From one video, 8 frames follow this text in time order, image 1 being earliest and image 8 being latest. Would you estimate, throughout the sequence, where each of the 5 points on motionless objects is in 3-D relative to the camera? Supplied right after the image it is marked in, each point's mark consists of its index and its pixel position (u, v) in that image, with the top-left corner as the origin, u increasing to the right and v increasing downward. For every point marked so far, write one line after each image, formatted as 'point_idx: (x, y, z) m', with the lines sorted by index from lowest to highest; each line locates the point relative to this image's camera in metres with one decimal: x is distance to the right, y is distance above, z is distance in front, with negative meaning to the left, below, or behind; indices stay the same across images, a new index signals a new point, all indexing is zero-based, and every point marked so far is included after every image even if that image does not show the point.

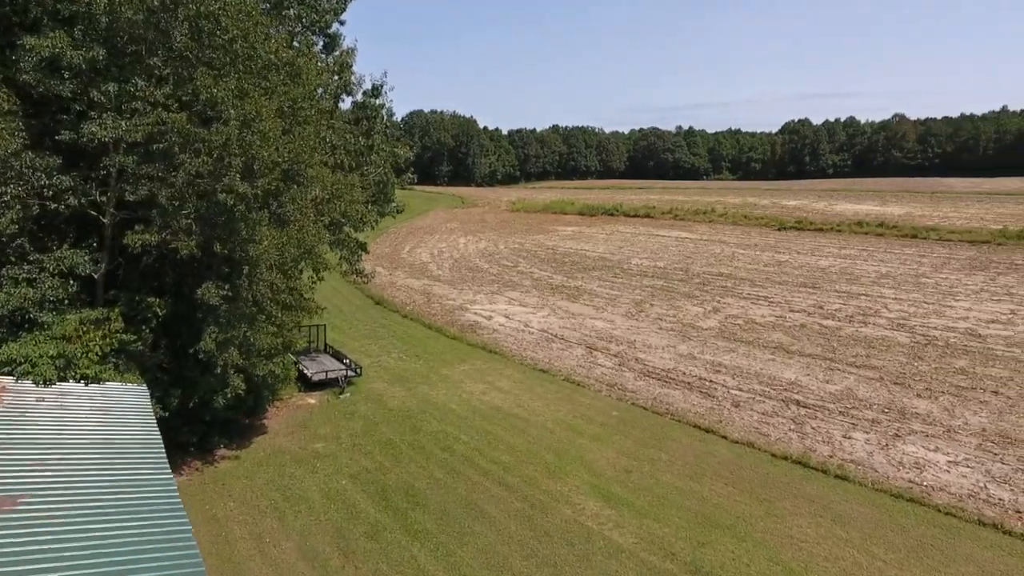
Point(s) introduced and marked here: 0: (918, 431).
0: (+7.0, -2.5, +10.8) m
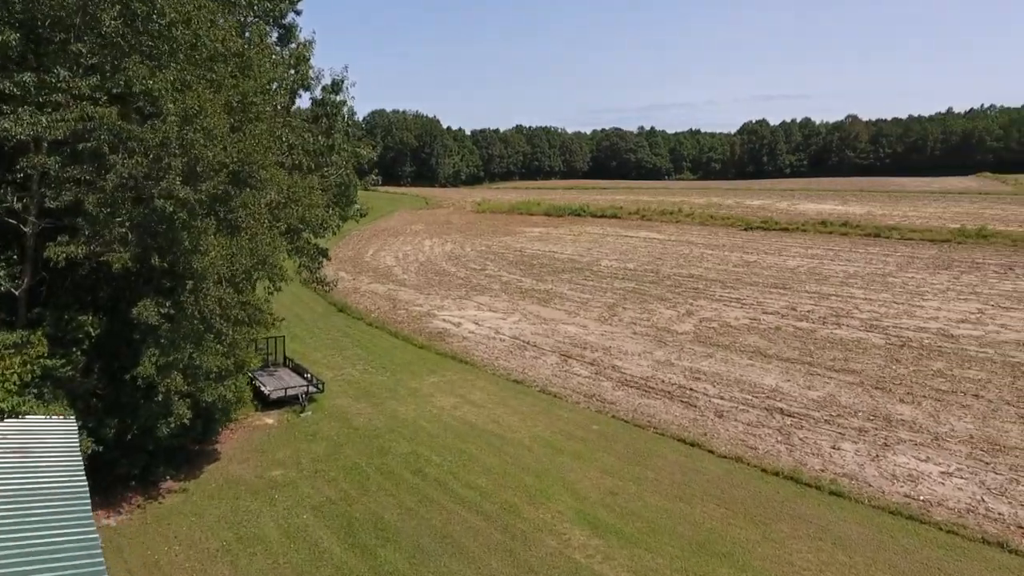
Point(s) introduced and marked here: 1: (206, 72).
0: (+6.6, -2.5, +10.5) m
1: (-4.0, +2.8, +8.2) m
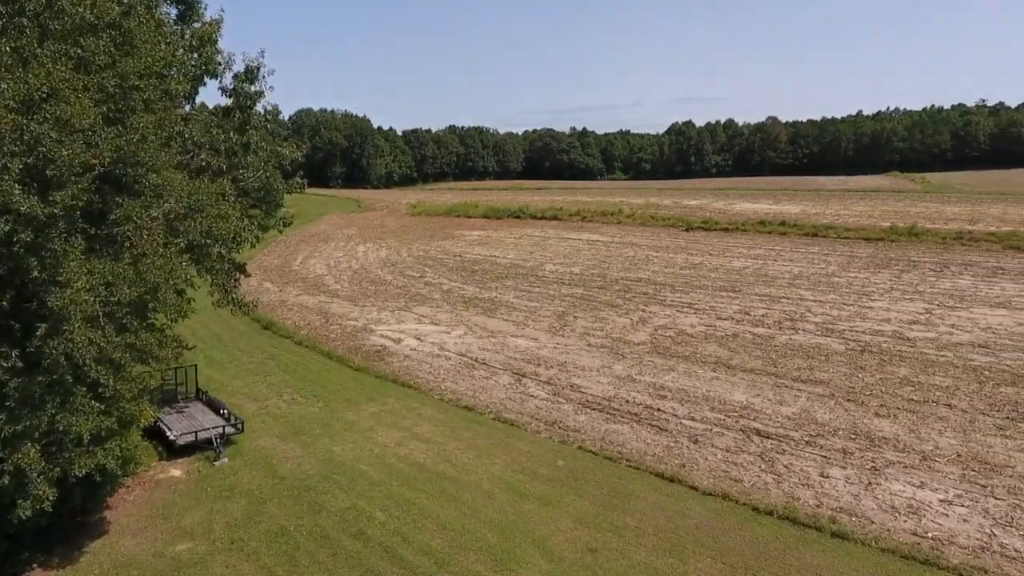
0: (+6.0, -2.7, +9.7) m
1: (-4.5, +2.4, +6.3) m
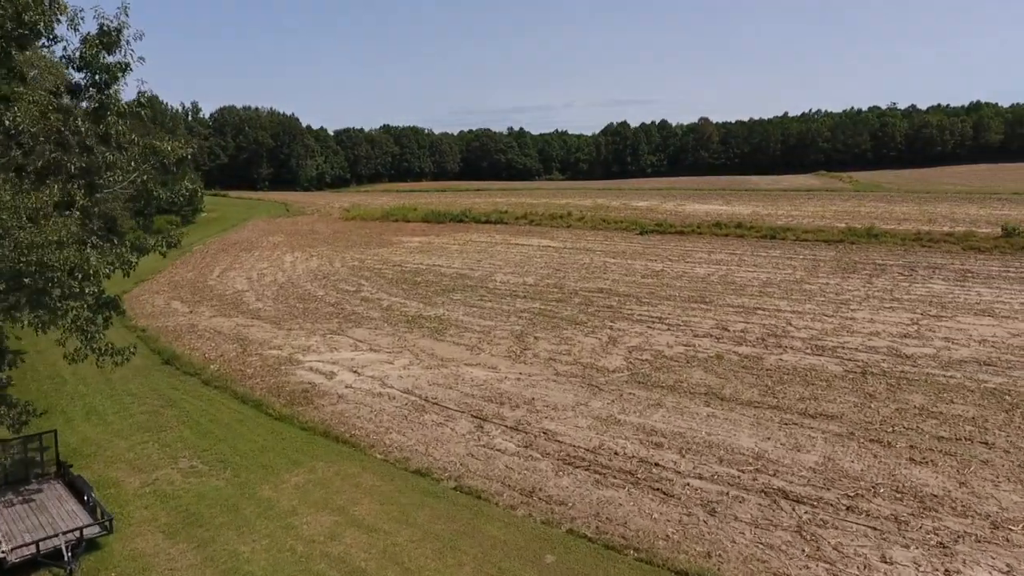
0: (+5.6, -3.1, +7.8) m
1: (-4.5, +1.8, +3.4) m
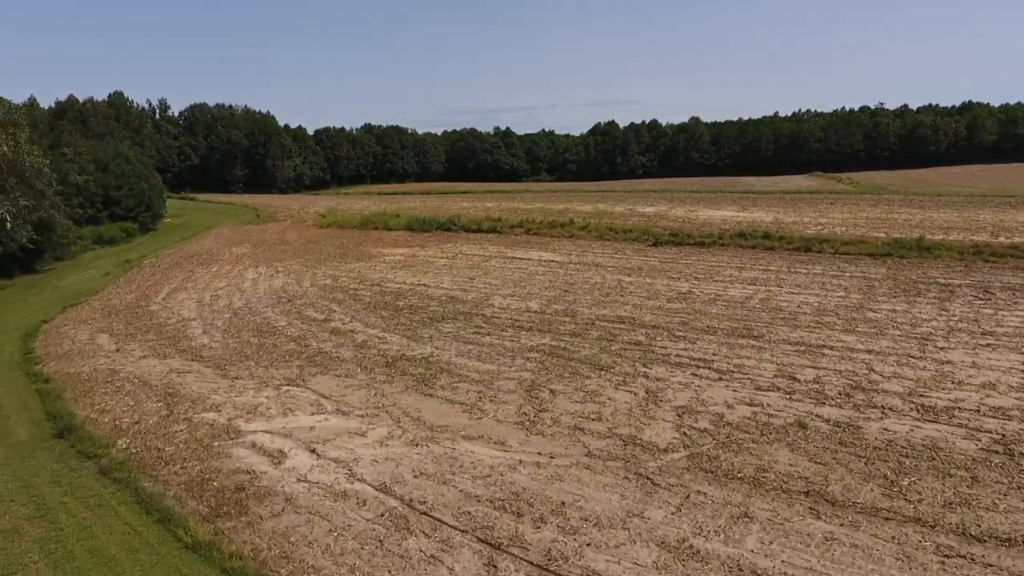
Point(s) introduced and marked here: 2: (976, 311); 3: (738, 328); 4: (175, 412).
0: (+6.1, -3.9, +4.0) m
1: (-4.0, +1.0, -0.6) m
2: (+13.2, -0.7, +17.8) m
3: (+6.2, -1.1, +17.2) m
4: (-7.1, -2.6, +13.1) m
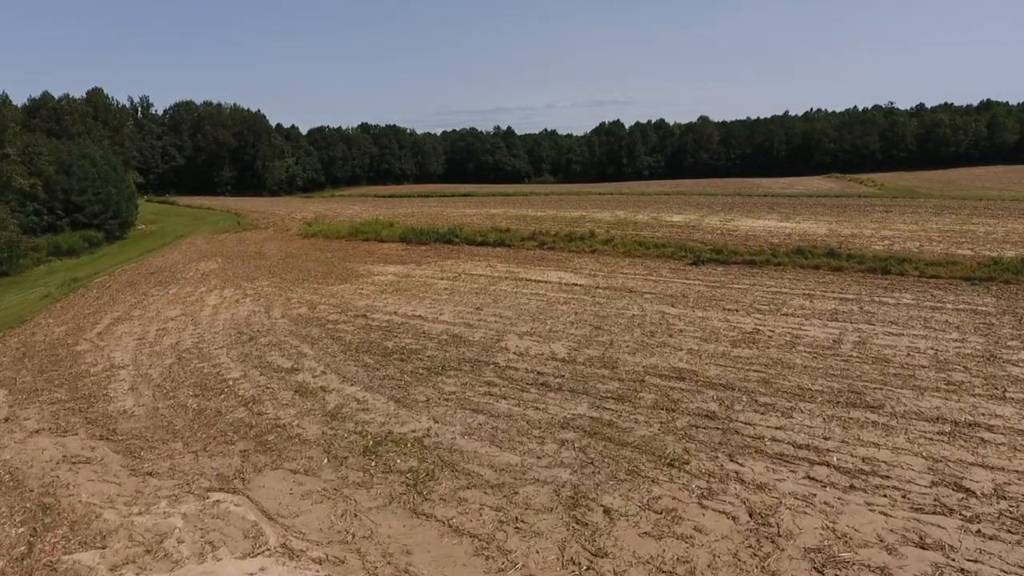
0: (+6.6, -4.9, -0.4) m
1: (-3.5, 0.0, -5.1) m
2: (+13.7, -1.7, +13.3) m
3: (+6.7, -2.1, +12.7) m
4: (-6.6, -3.6, +8.6) m
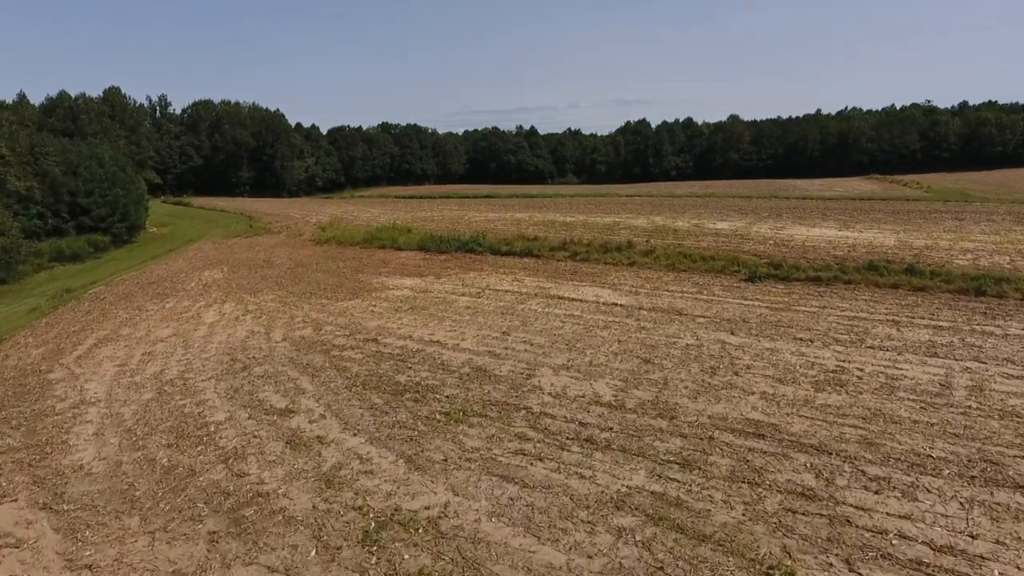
0: (+6.8, -5.5, -3.2) m
1: (-3.4, -0.6, -7.5) m
2: (+14.3, -2.4, +10.3) m
3: (+7.3, -2.8, +9.9) m
4: (-6.1, -4.1, +6.3) m
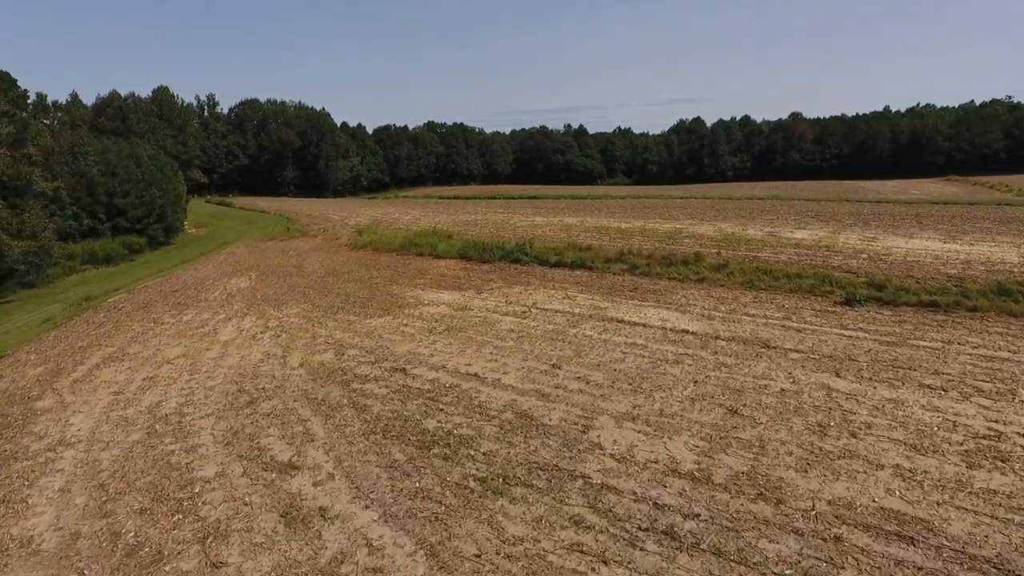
0: (+6.4, -6.2, -6.3) m
1: (-4.0, -1.1, -9.9) m
2: (+14.9, -3.1, +6.6) m
3: (+7.9, -3.4, +6.8) m
4: (-5.7, -4.6, +4.1) m
